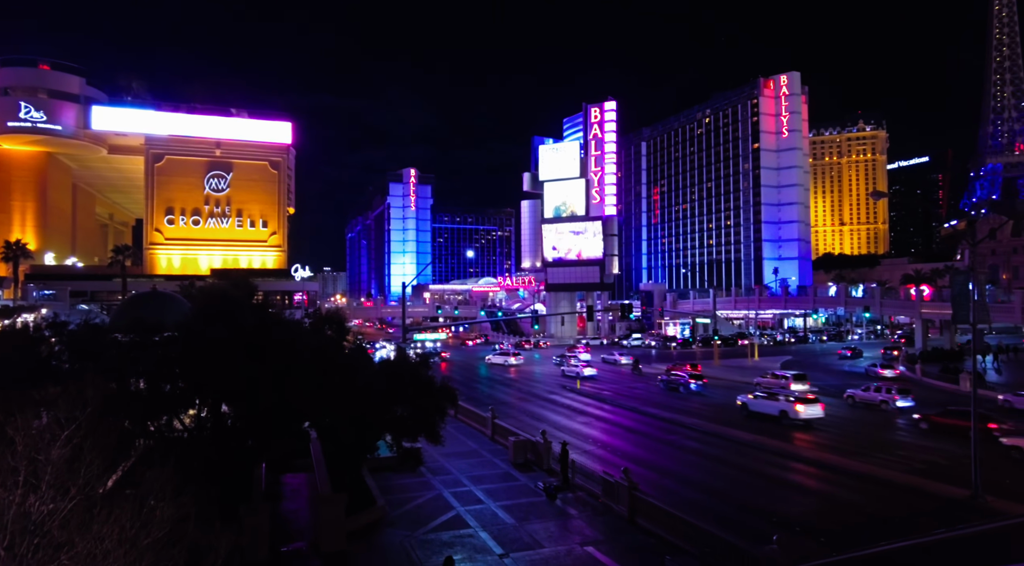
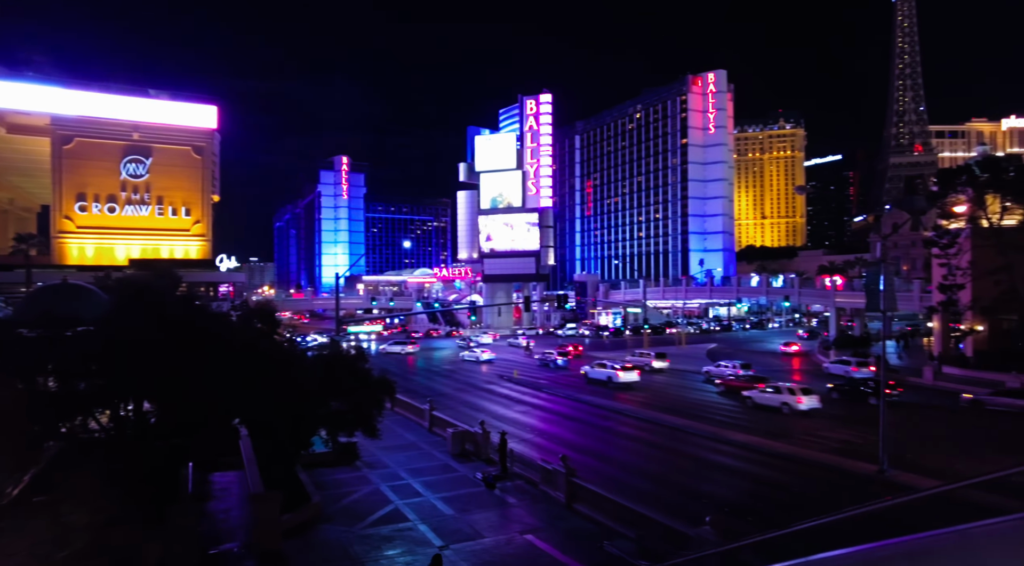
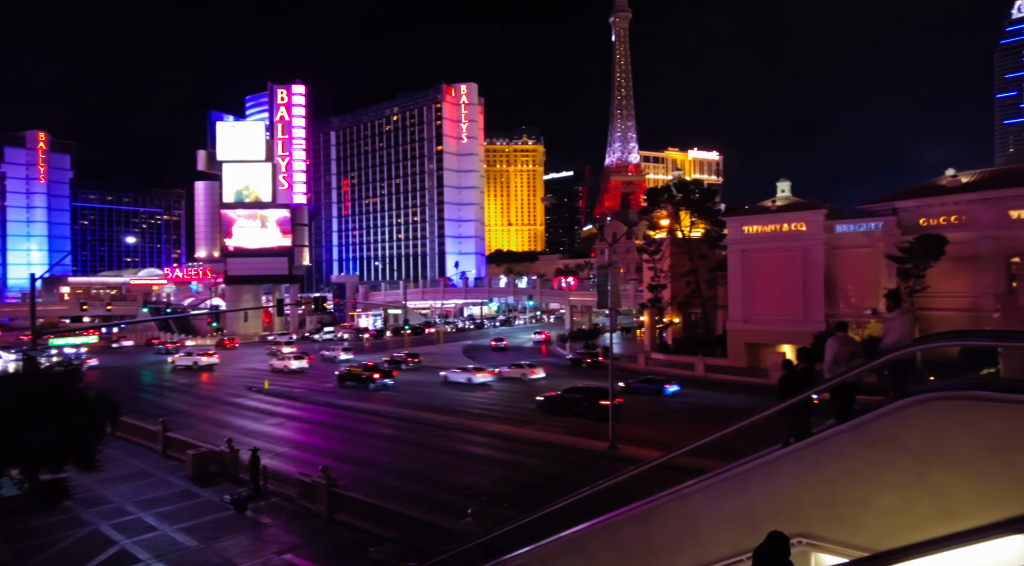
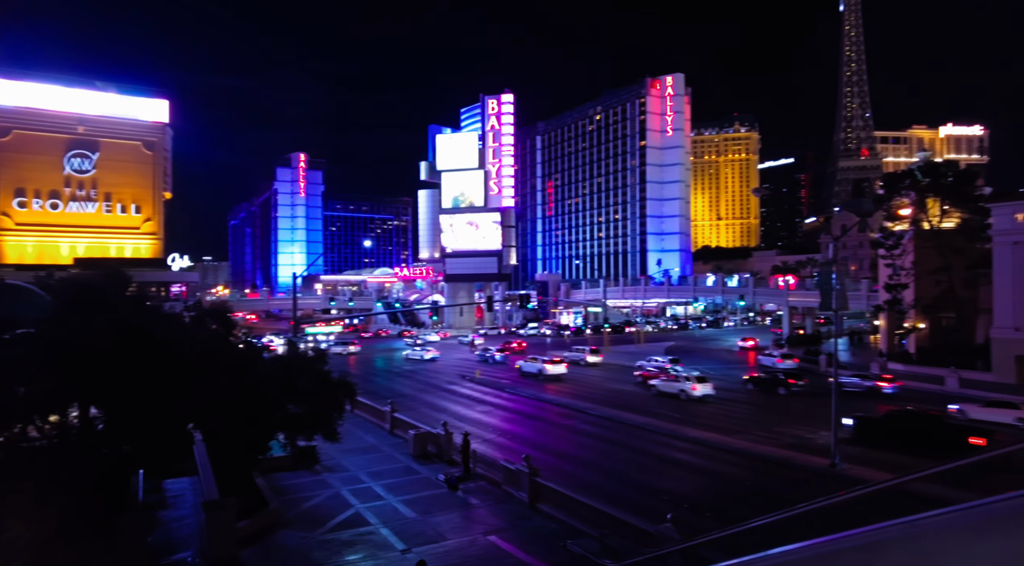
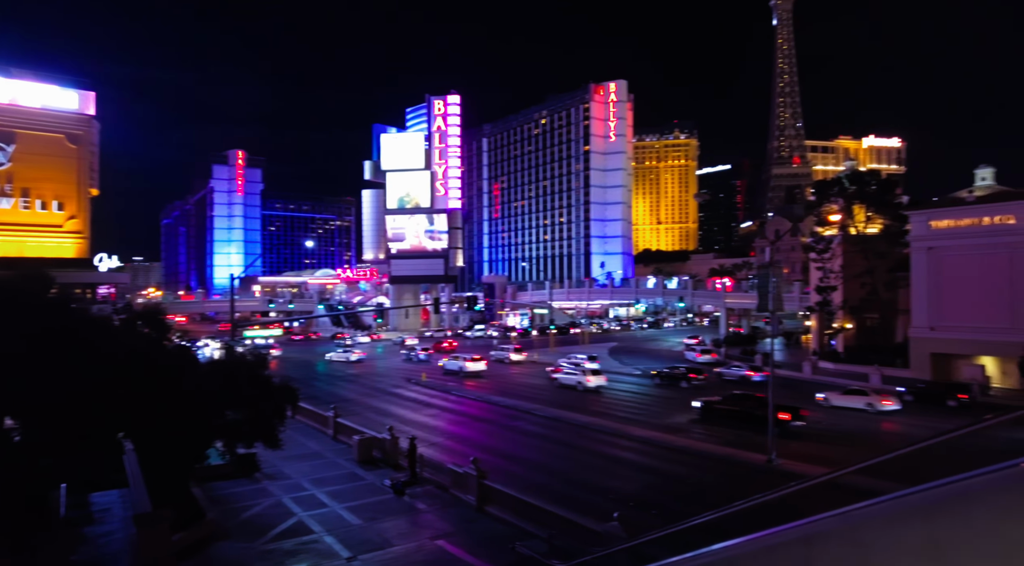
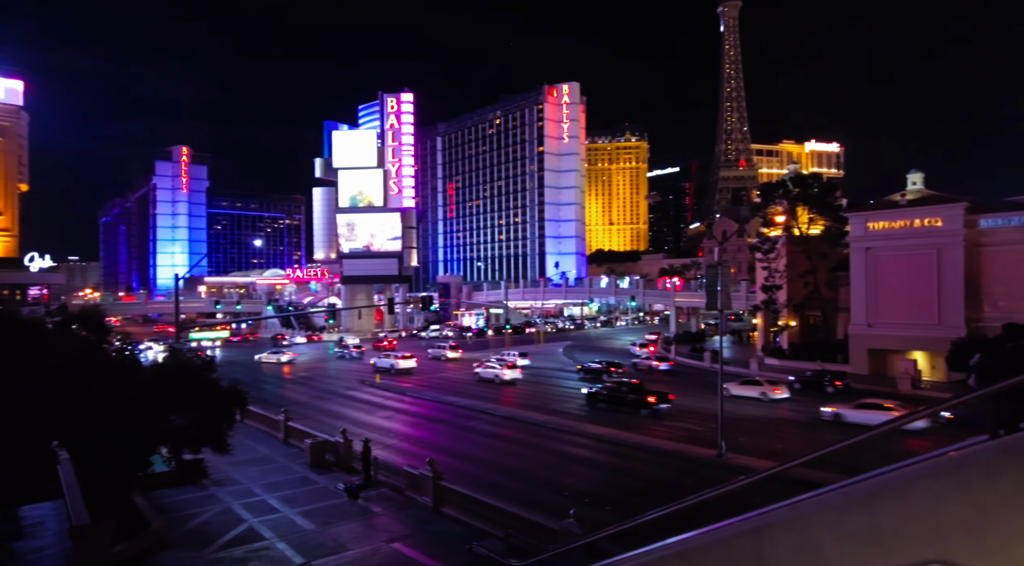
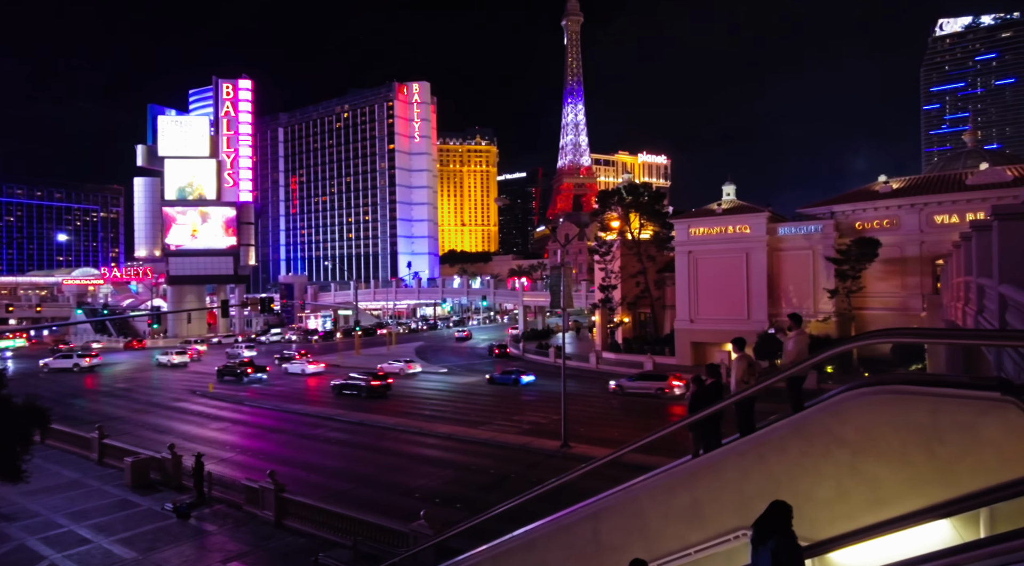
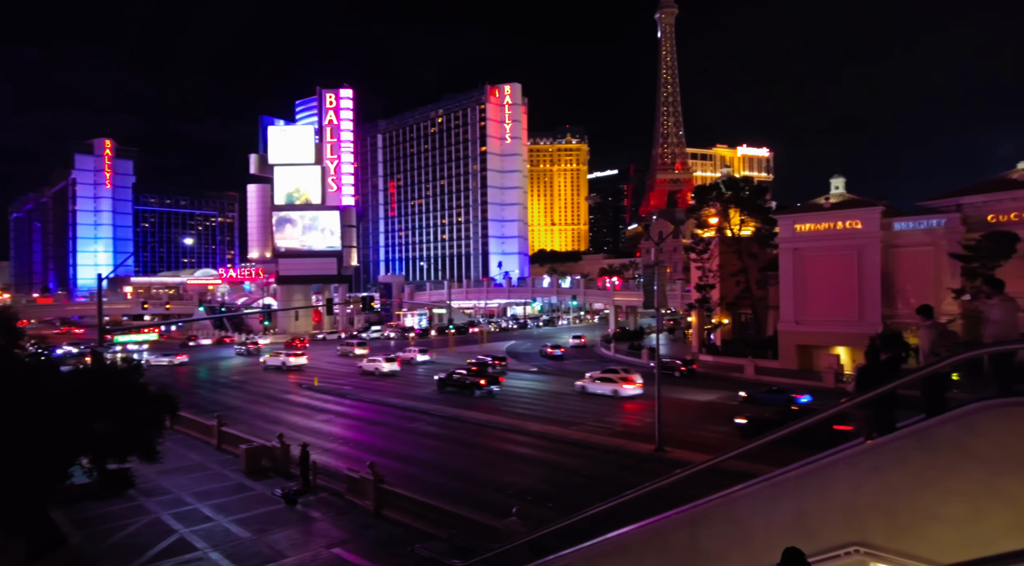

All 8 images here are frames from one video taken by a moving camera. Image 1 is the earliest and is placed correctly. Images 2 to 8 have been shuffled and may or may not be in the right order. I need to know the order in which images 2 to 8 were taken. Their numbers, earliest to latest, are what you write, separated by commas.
2, 4, 5, 6, 8, 3, 7
